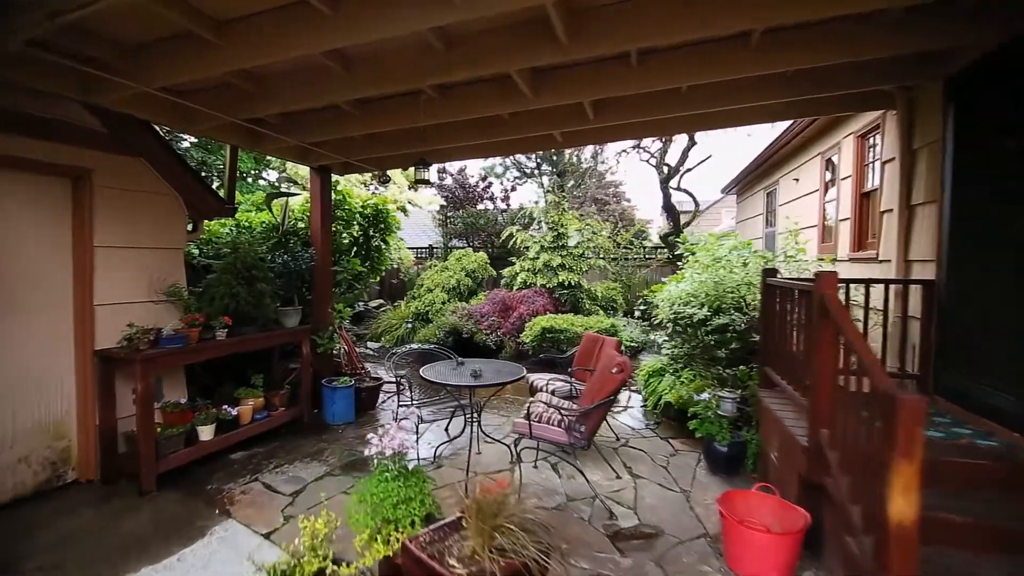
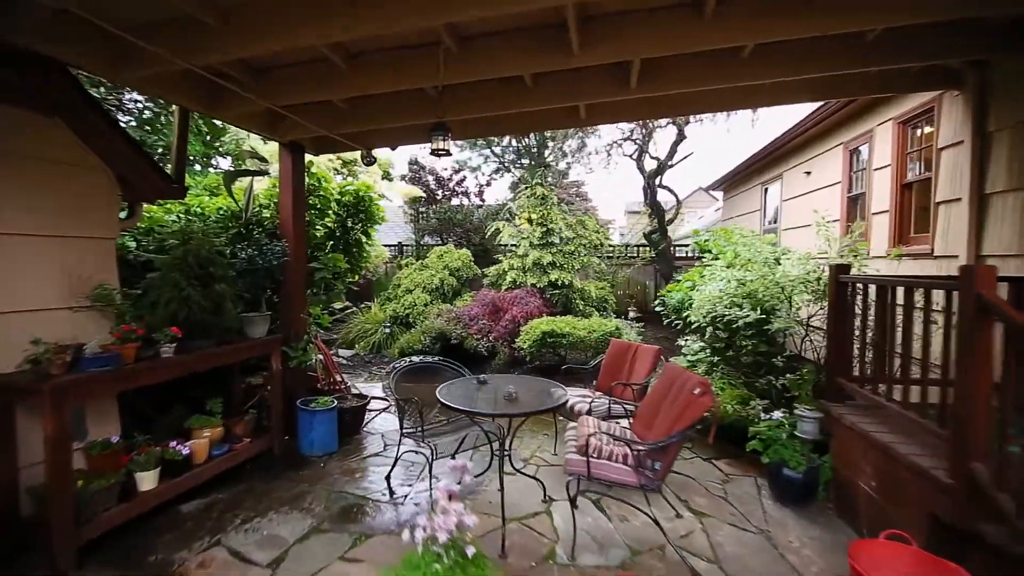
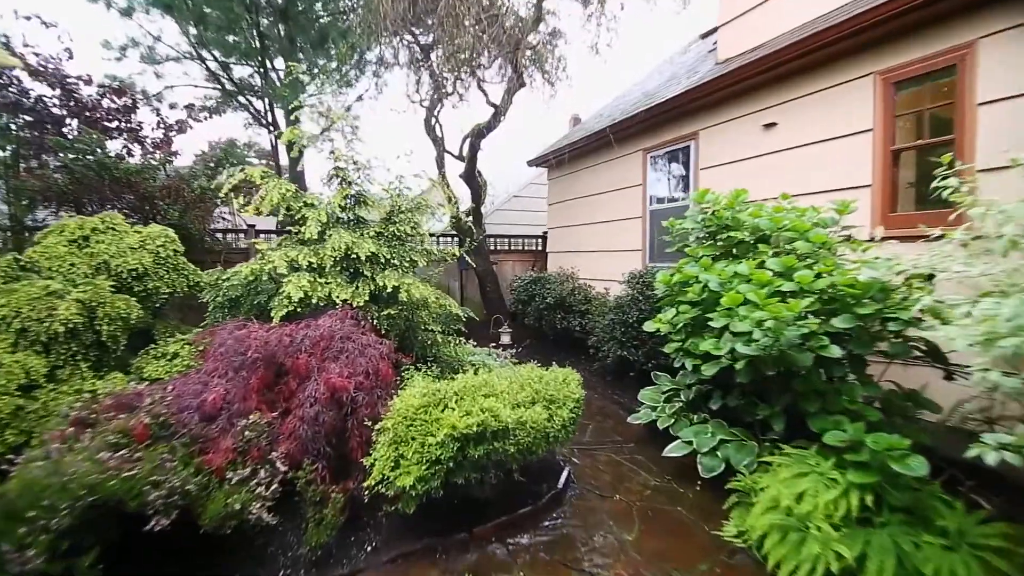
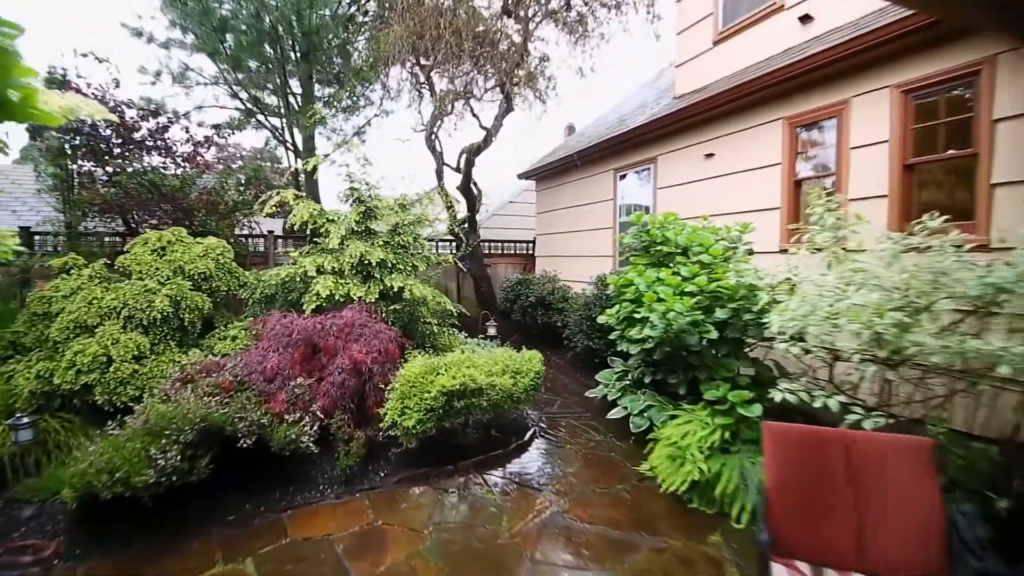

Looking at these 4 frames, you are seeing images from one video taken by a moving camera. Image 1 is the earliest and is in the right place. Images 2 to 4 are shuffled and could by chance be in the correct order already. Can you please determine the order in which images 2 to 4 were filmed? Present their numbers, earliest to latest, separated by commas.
2, 4, 3
